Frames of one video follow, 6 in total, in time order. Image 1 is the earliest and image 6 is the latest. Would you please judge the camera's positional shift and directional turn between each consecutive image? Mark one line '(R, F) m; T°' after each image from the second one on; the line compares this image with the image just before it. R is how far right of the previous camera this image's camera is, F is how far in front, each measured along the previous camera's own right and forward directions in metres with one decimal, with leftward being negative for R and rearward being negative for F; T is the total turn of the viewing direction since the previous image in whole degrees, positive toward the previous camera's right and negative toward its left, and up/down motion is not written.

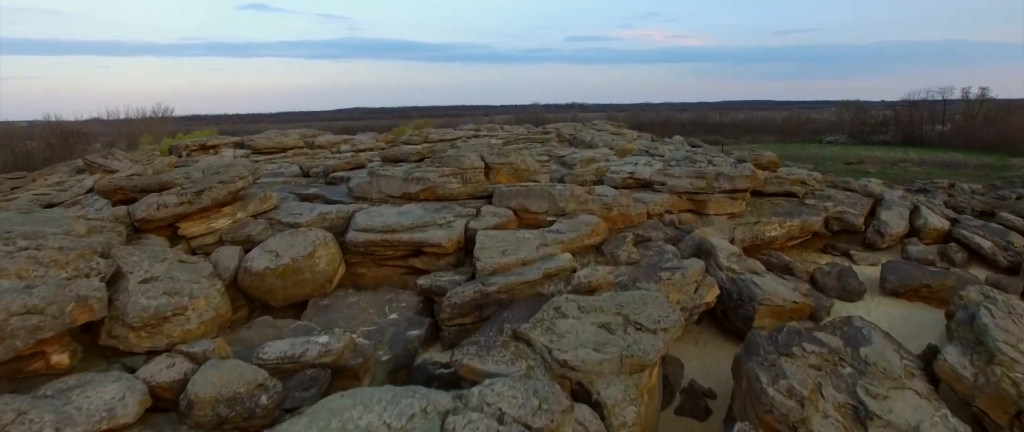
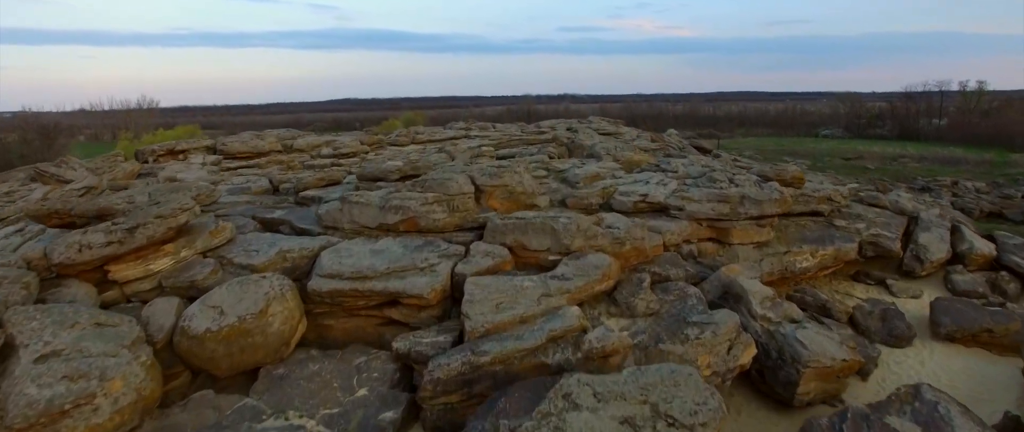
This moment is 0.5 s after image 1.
(0.0, +1.0) m; +1°
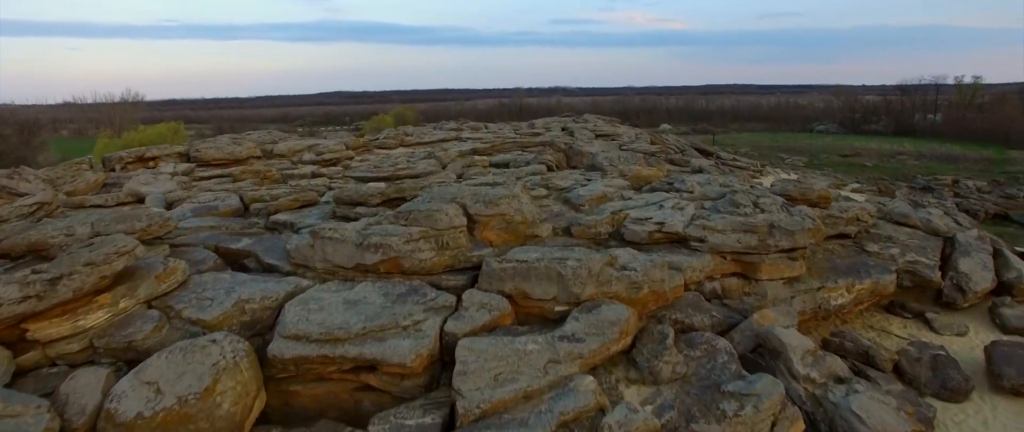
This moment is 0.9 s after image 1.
(-0.1, +0.8) m; +1°
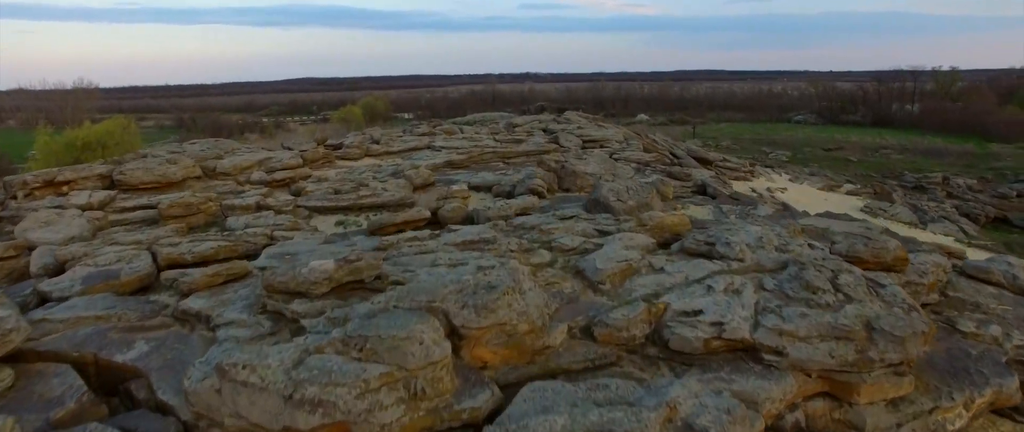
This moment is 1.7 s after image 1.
(-0.2, +1.7) m; +2°
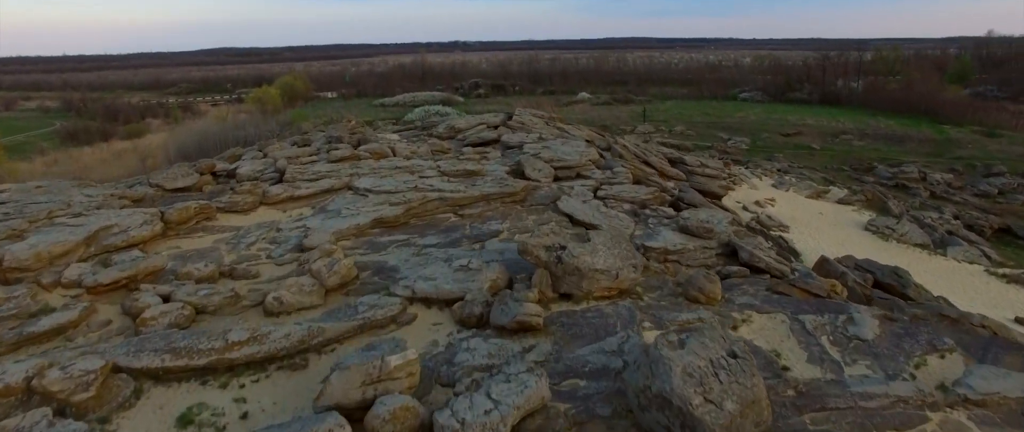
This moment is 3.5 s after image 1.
(-0.4, +3.9) m; +6°
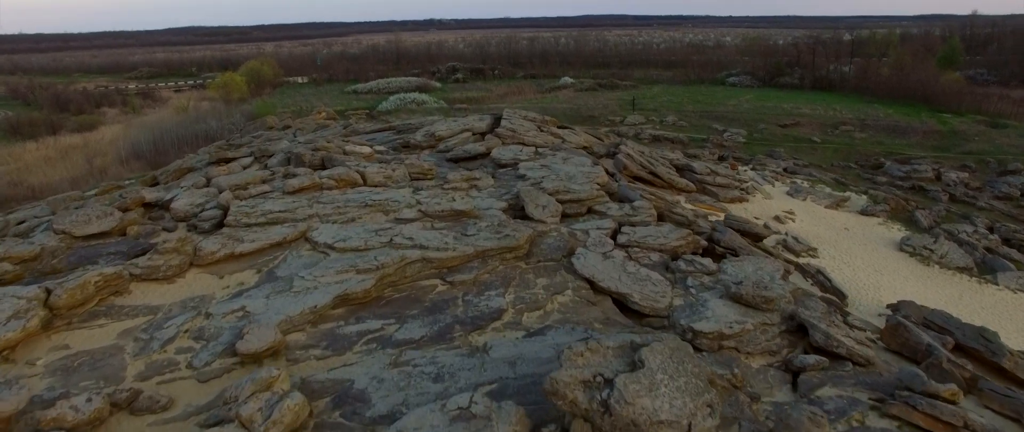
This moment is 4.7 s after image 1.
(-0.3, +2.3) m; +2°
